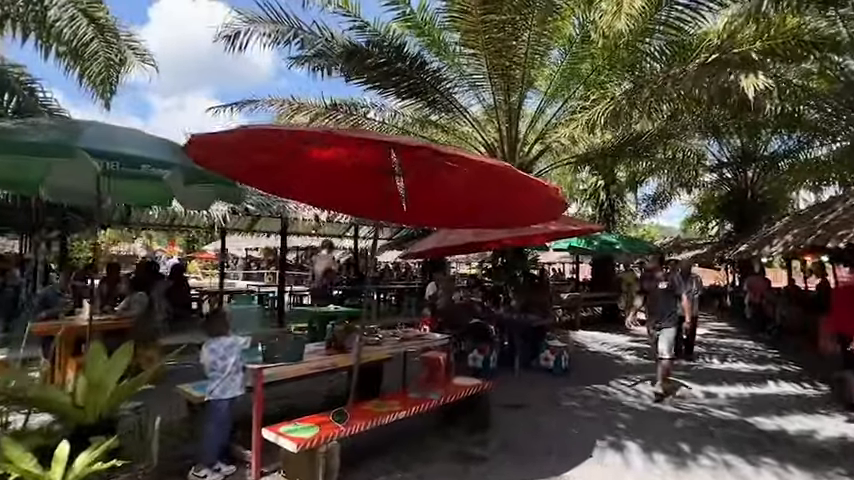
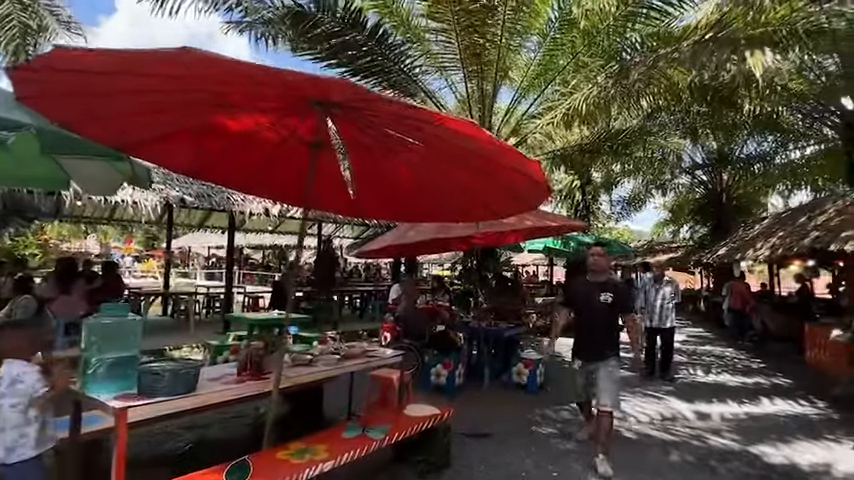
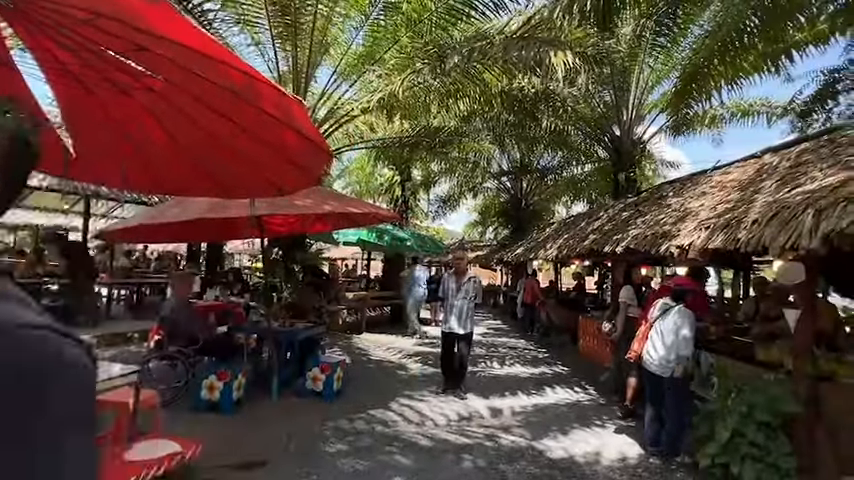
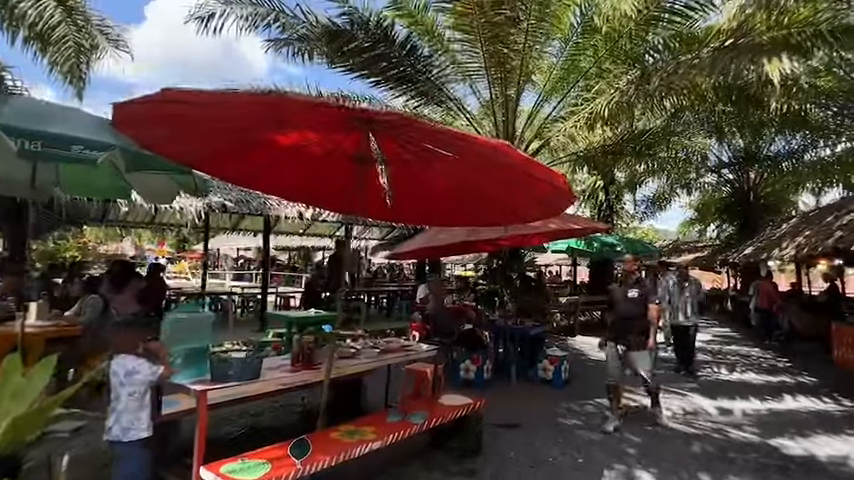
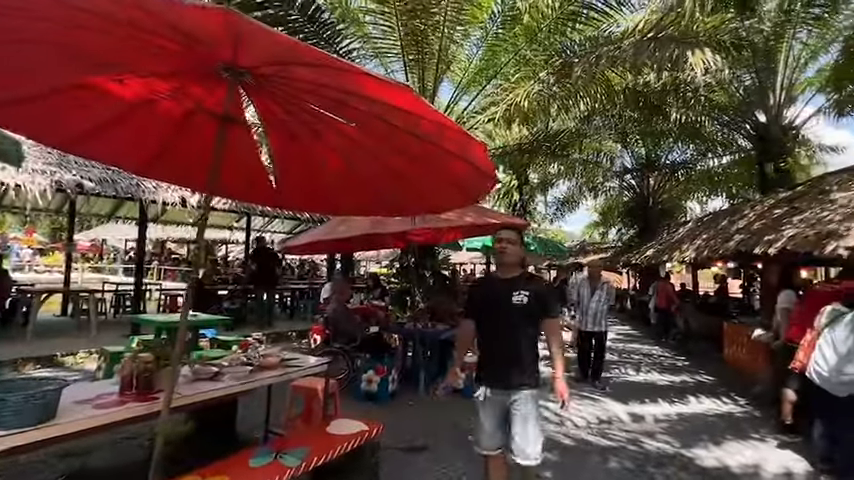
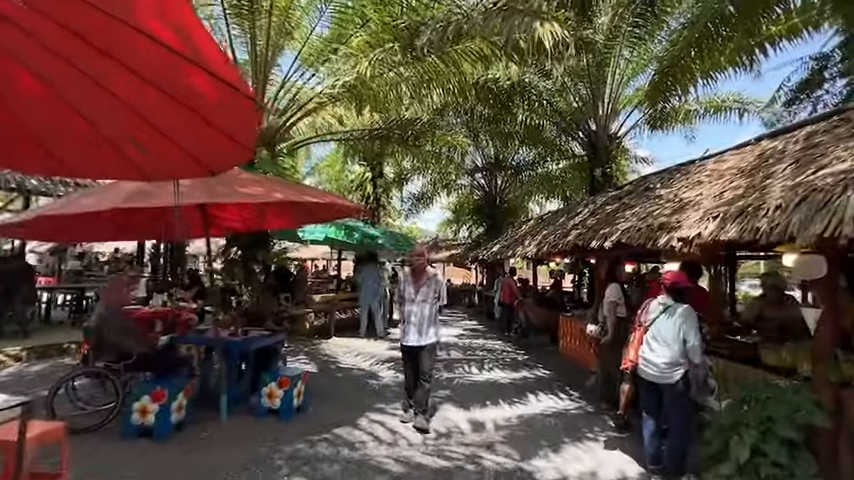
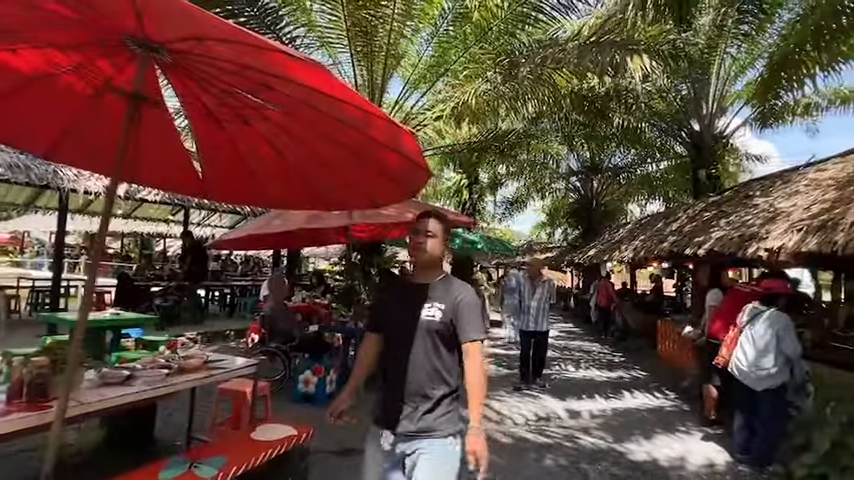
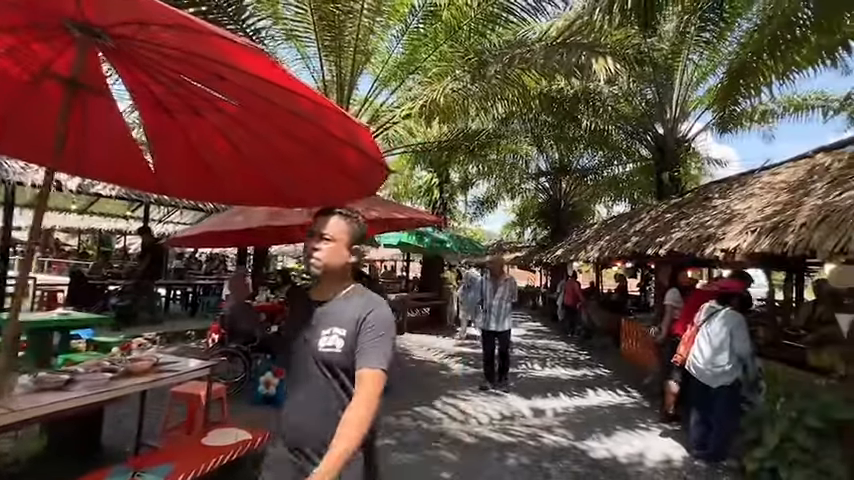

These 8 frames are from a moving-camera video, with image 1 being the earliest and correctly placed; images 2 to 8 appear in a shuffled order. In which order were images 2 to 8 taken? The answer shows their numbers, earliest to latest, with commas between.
4, 2, 5, 7, 8, 3, 6
